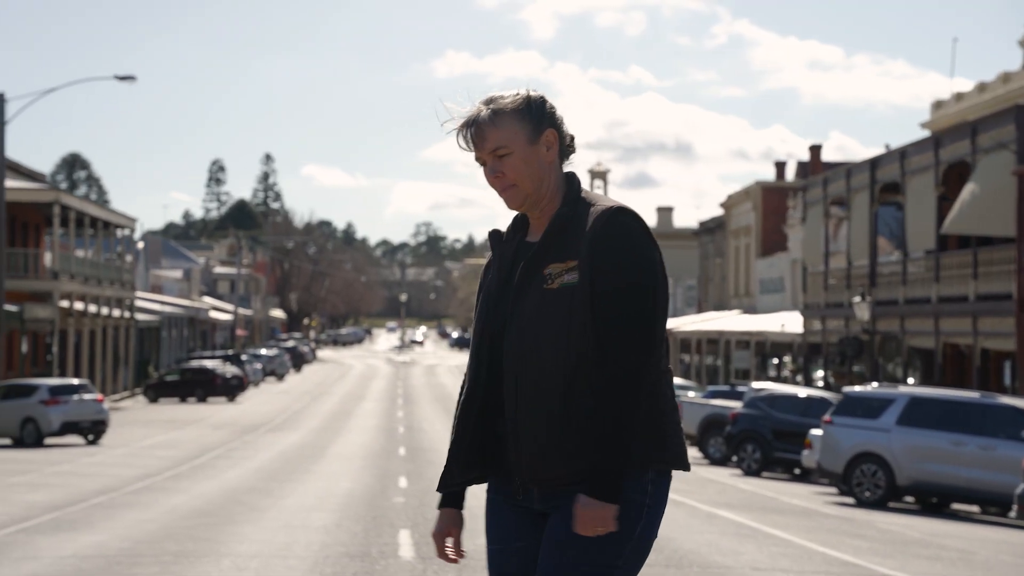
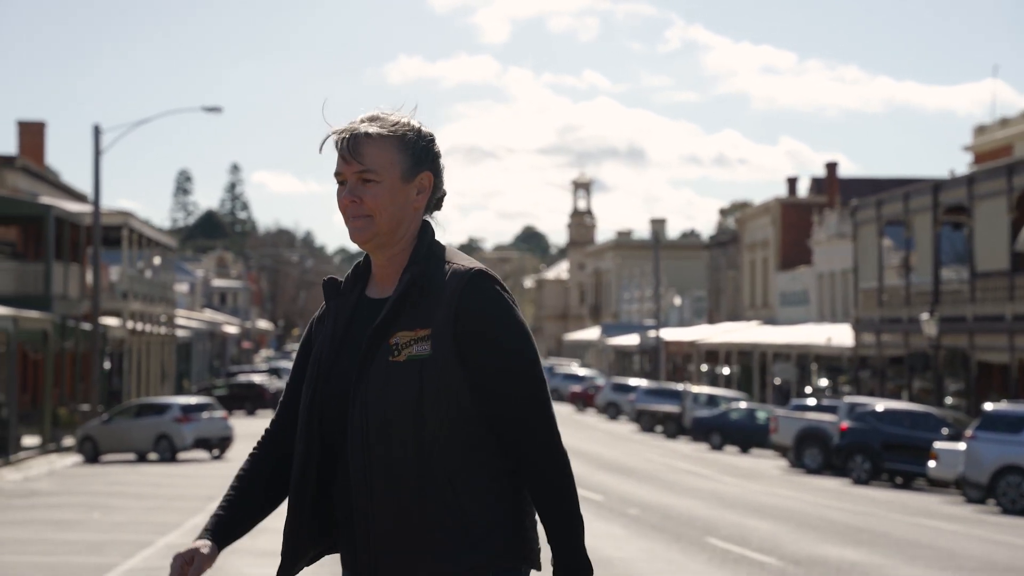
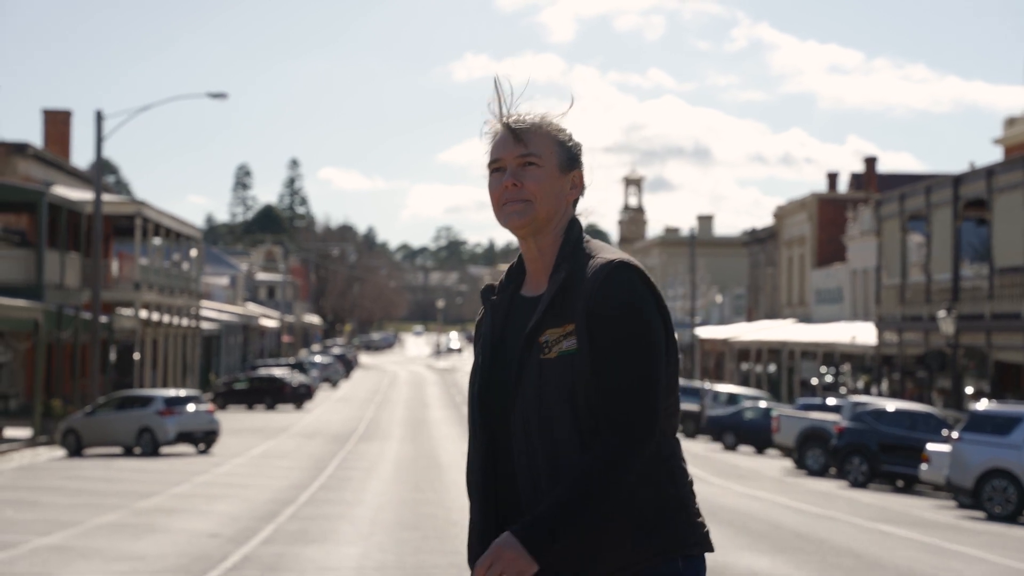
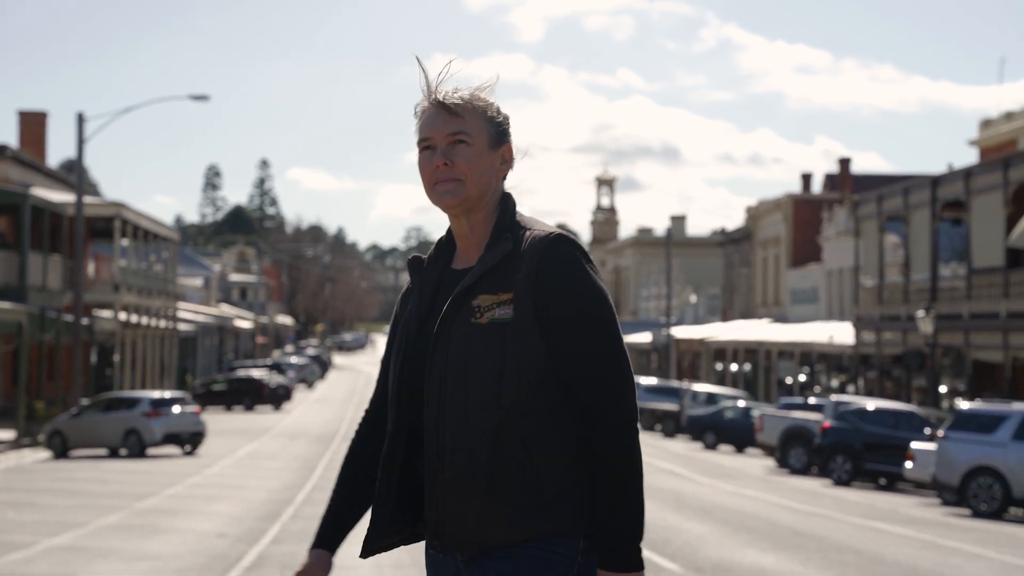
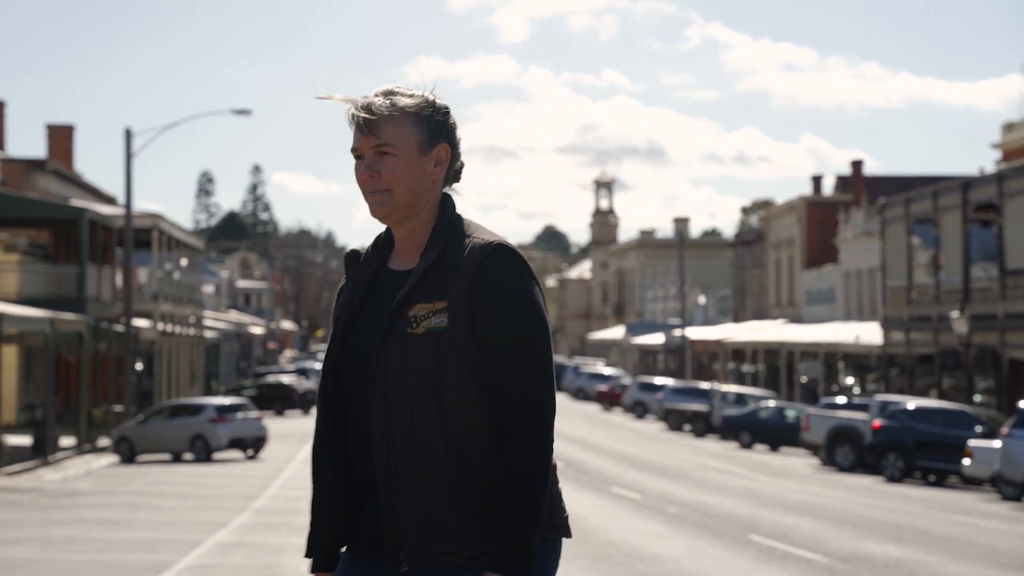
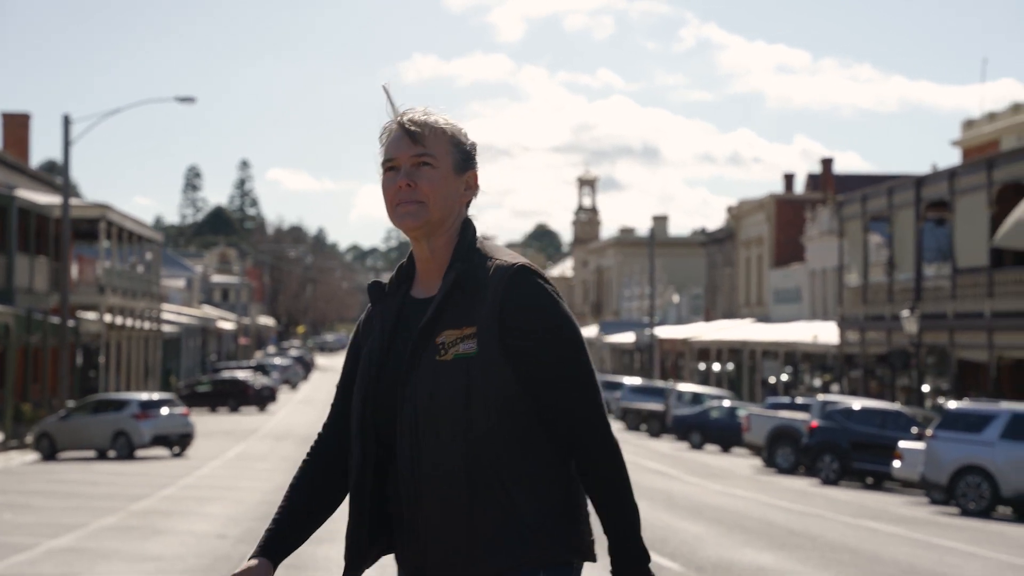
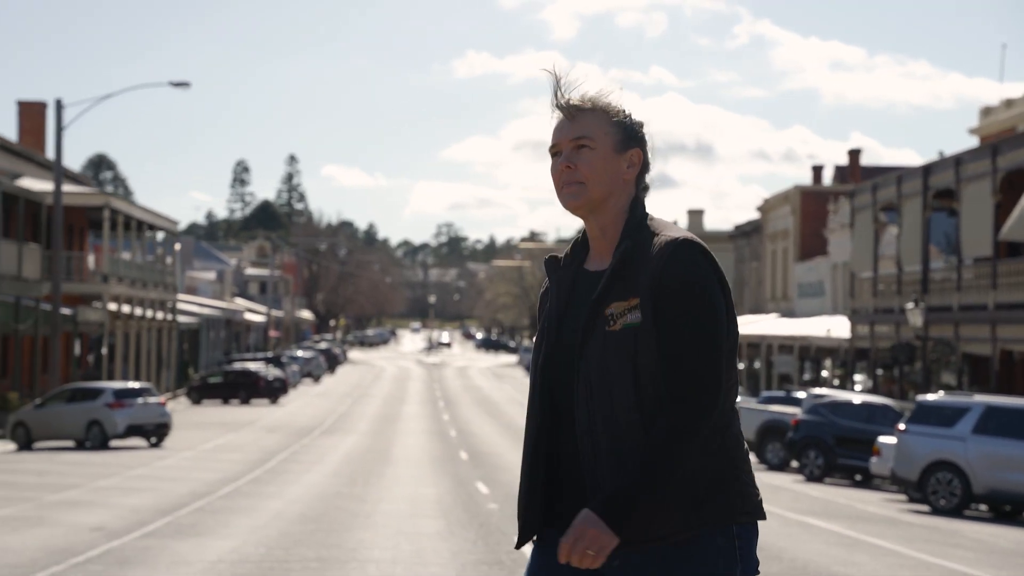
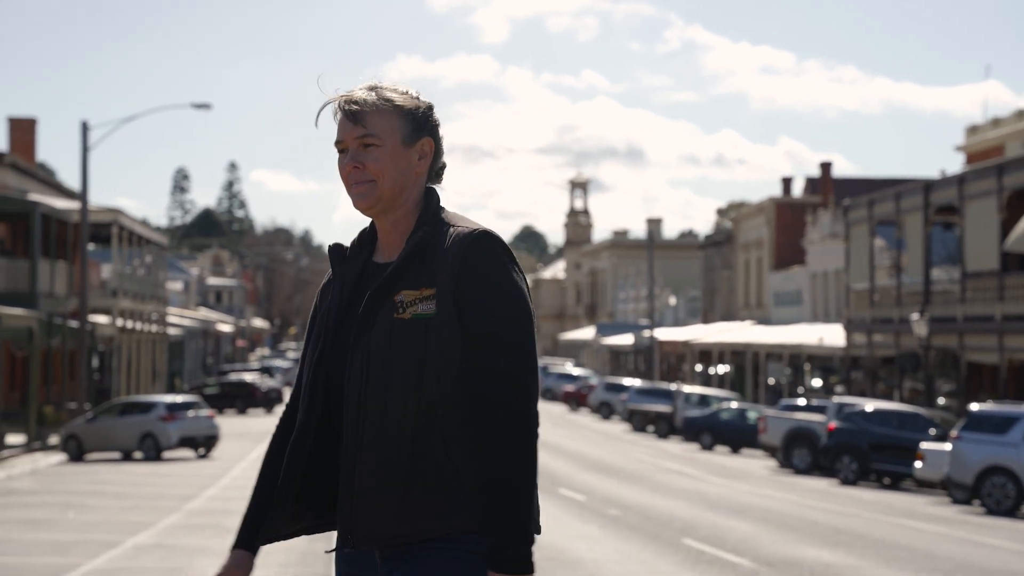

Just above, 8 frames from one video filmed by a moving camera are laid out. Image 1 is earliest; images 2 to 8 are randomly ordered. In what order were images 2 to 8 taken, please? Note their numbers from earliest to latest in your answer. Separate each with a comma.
7, 3, 4, 6, 8, 2, 5
